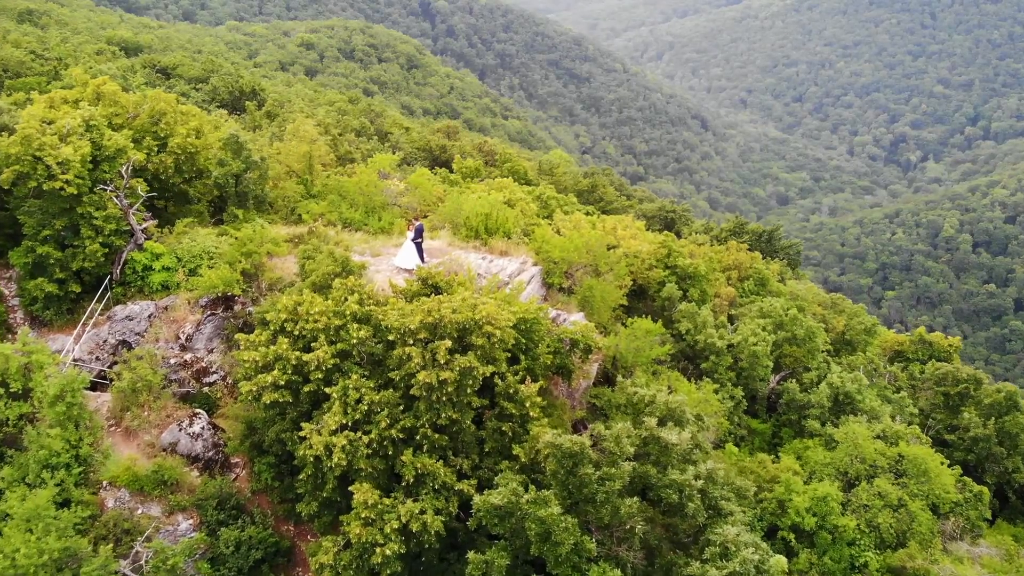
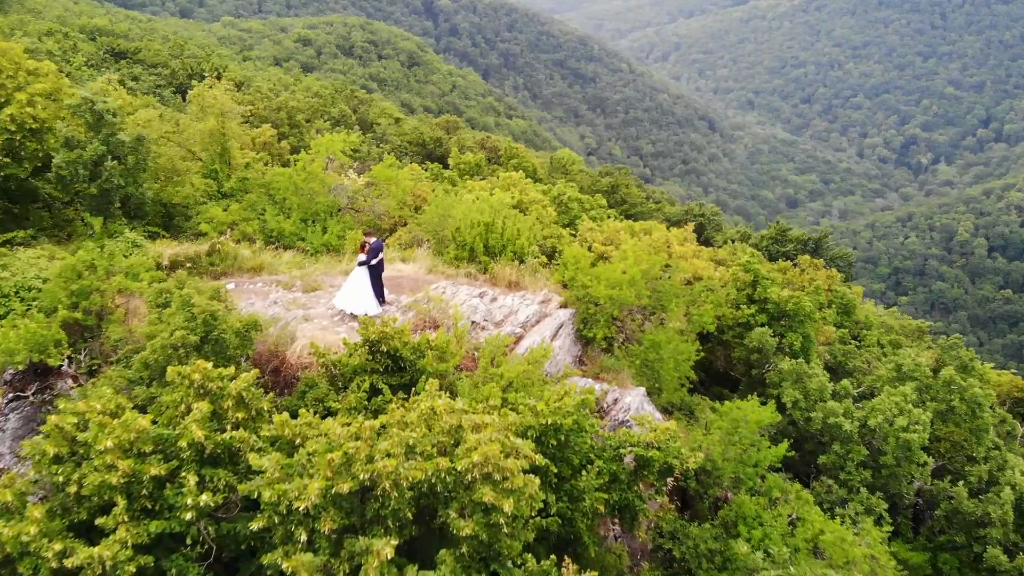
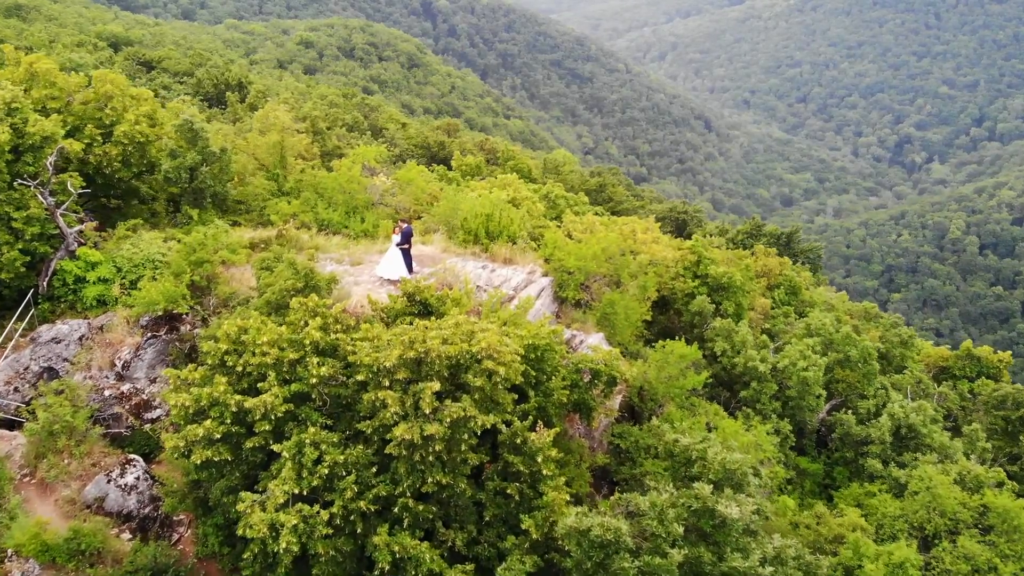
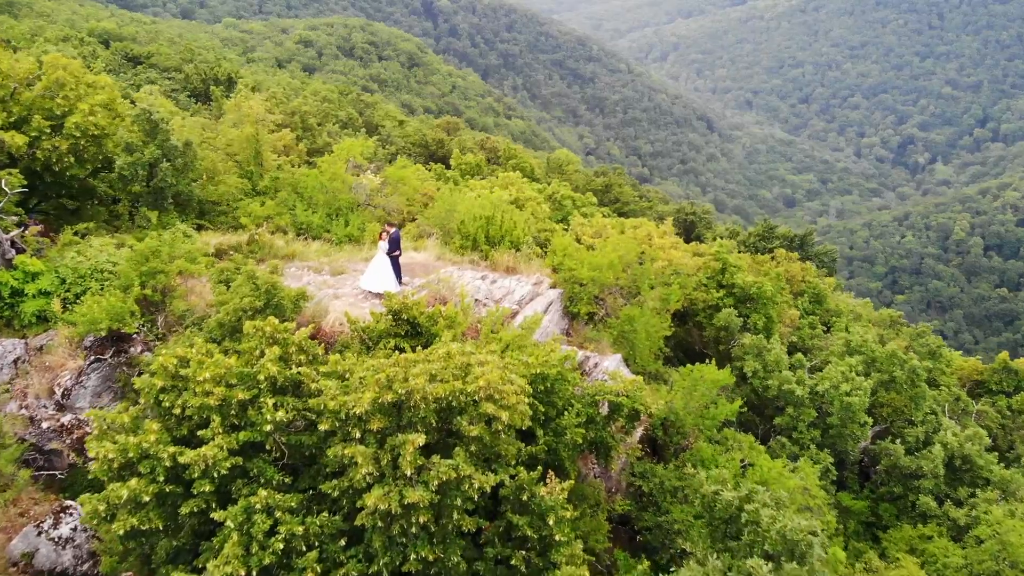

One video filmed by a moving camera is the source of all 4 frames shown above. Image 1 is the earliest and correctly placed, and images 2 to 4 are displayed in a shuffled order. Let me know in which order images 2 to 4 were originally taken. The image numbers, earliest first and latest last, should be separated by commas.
3, 4, 2
